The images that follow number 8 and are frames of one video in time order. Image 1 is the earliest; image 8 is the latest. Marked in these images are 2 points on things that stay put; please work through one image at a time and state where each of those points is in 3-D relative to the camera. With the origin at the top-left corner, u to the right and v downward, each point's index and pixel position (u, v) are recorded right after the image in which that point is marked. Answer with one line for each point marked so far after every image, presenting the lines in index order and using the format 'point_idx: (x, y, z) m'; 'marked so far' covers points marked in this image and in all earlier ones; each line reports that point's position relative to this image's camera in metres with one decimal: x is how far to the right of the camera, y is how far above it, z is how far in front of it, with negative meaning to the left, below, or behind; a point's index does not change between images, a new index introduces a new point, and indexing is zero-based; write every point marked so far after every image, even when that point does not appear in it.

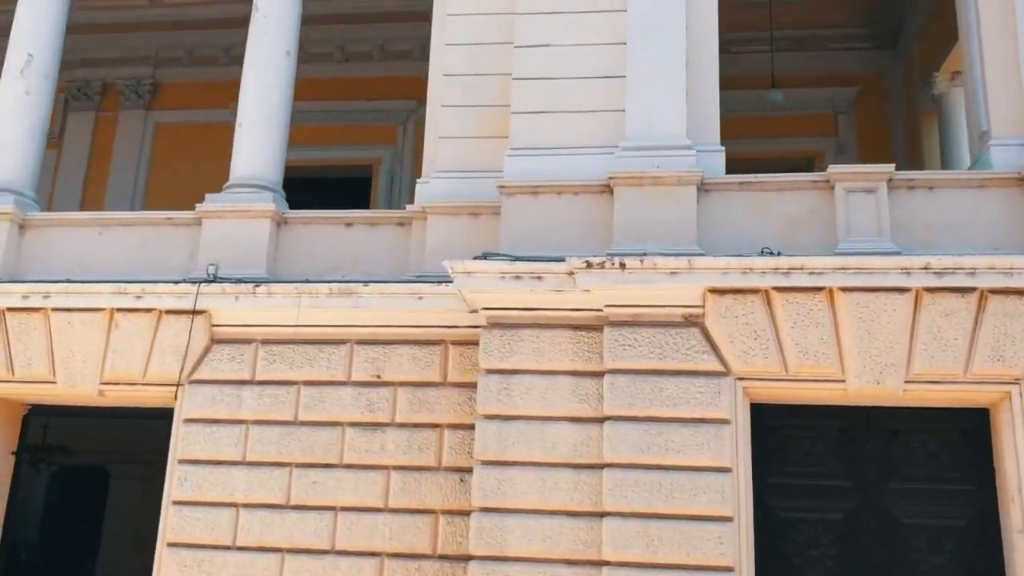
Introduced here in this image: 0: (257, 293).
0: (-2.2, 0.0, +7.9) m
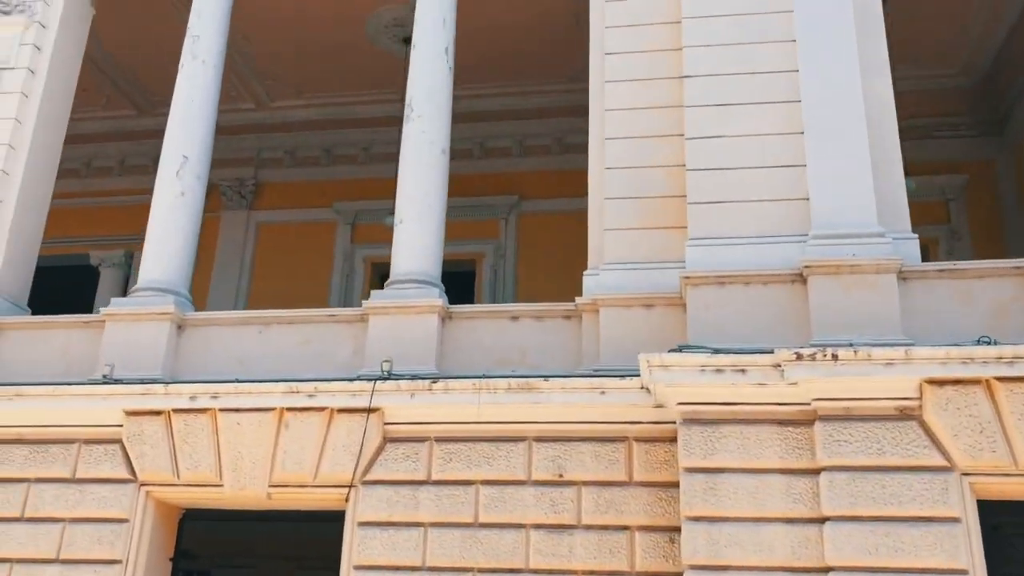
0: (-0.6, -0.8, +7.7) m
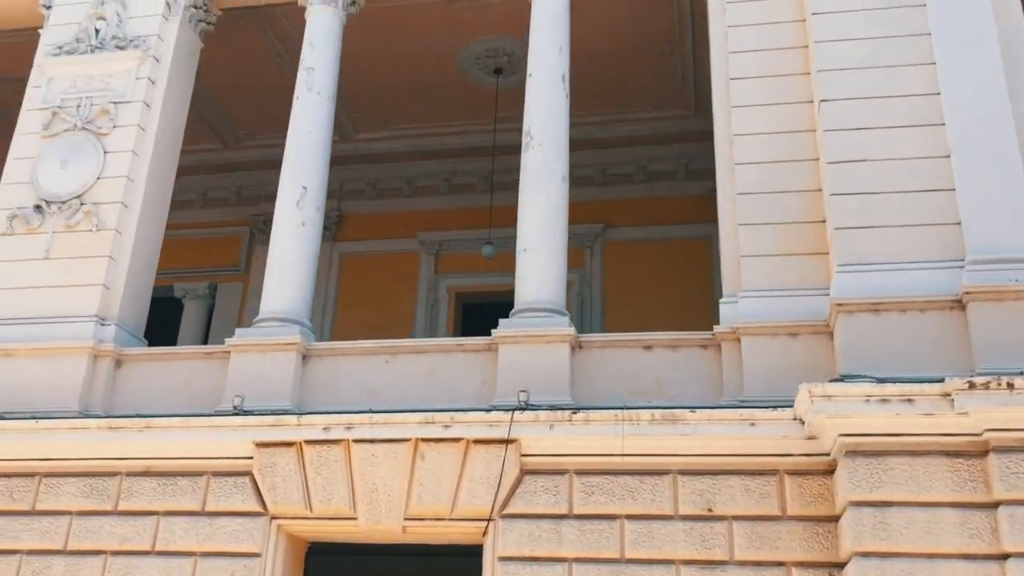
0: (+0.5, -1.1, +7.6) m
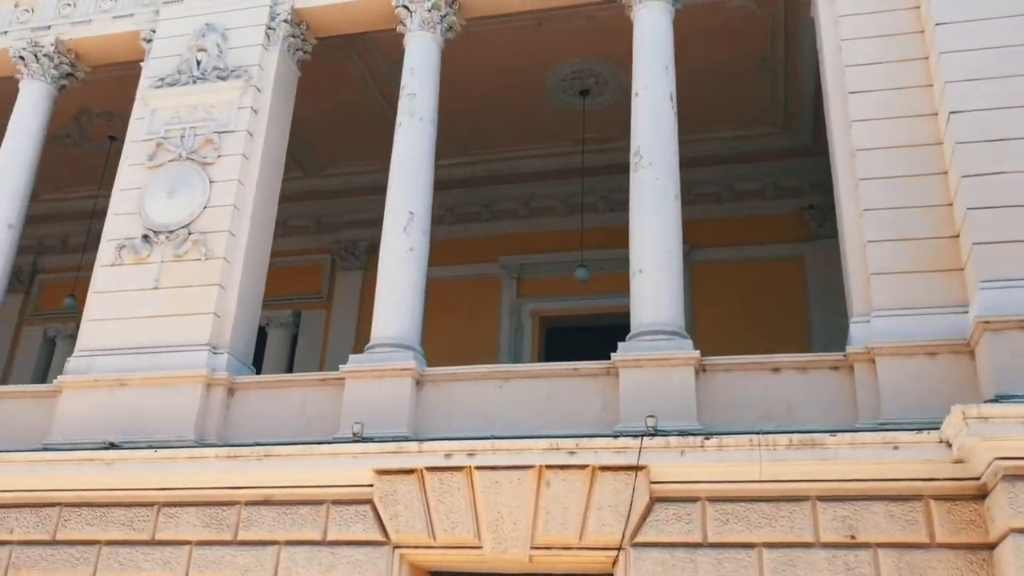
0: (+1.5, -1.2, +7.3) m
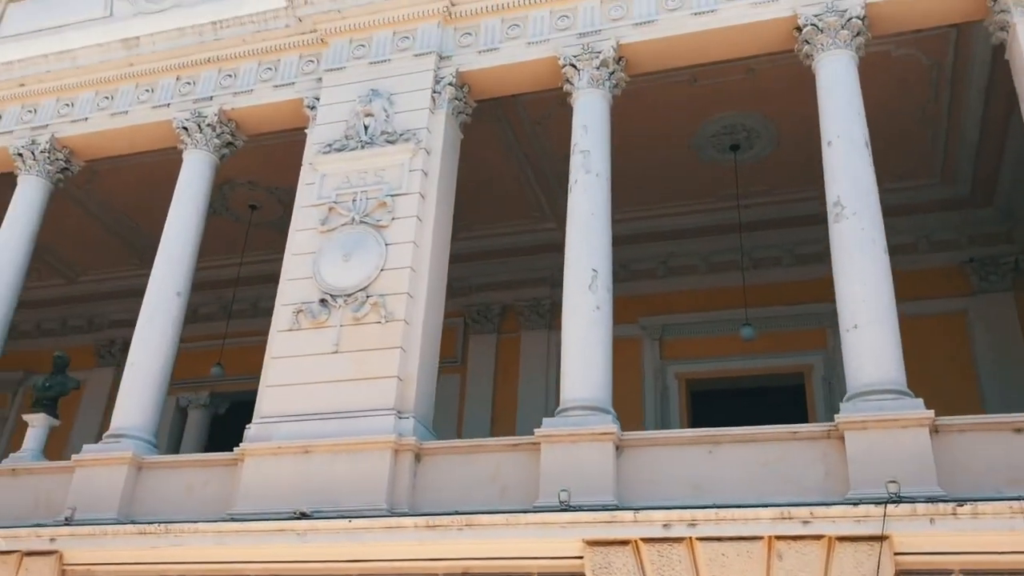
0: (+3.3, -1.6, +6.8) m
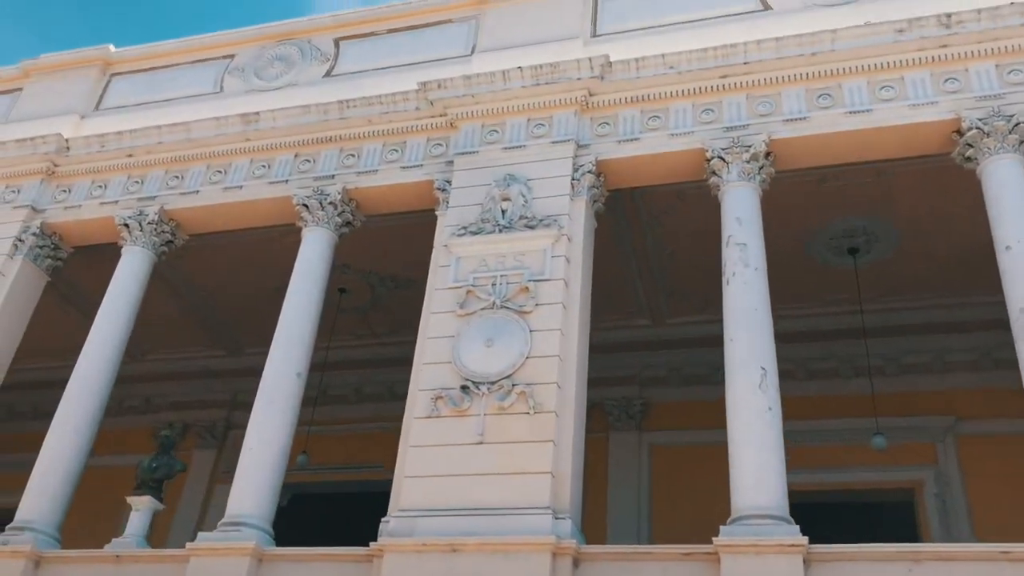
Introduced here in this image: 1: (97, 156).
0: (+4.7, -2.4, +6.2) m
1: (-5.7, +1.8, +12.8) m
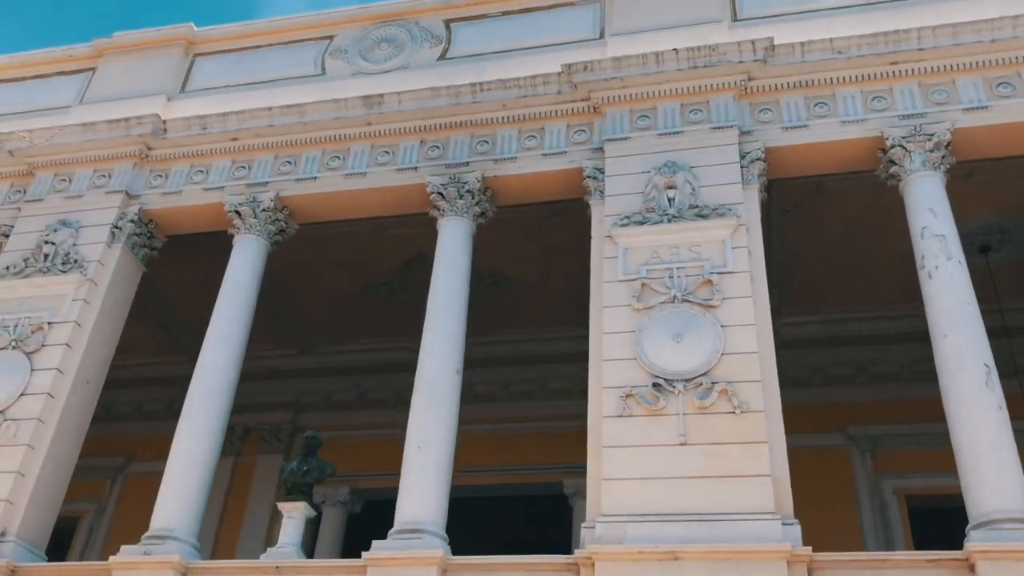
0: (+6.7, -2.3, +5.8) m
1: (-4.0, +1.9, +11.9) m
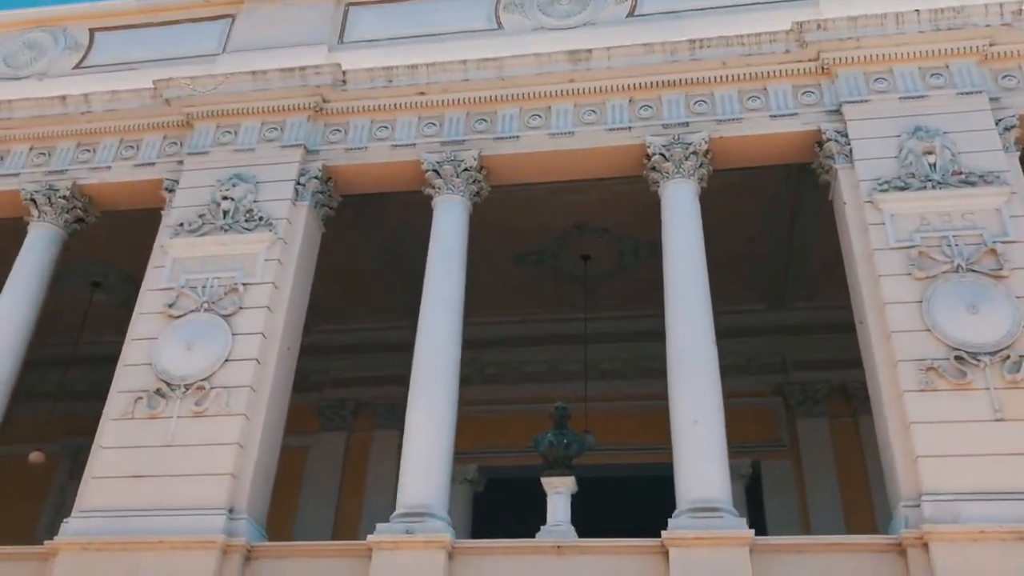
0: (+9.4, -2.2, +5.7) m
1: (-1.6, +2.4, +11.2) m
